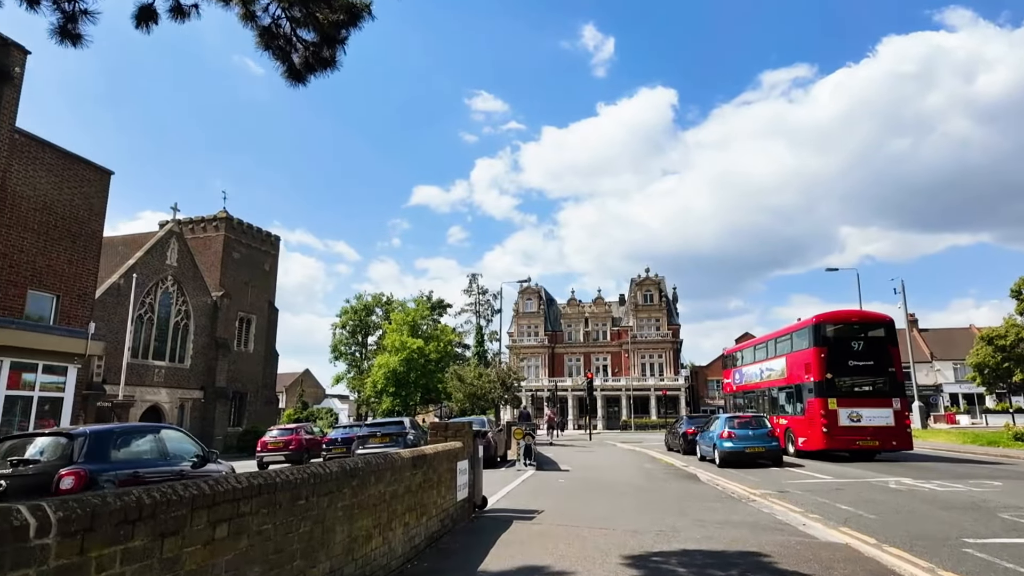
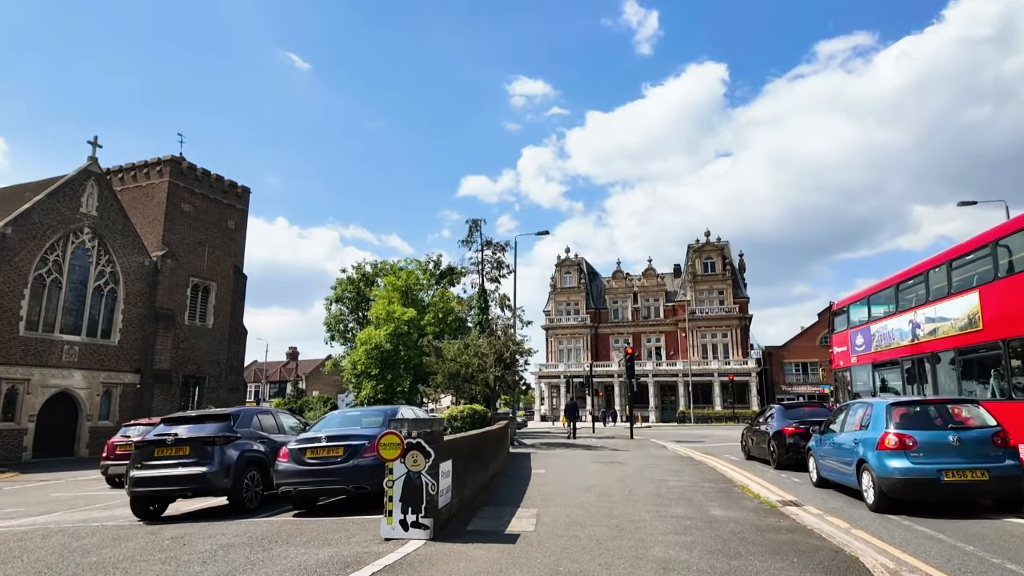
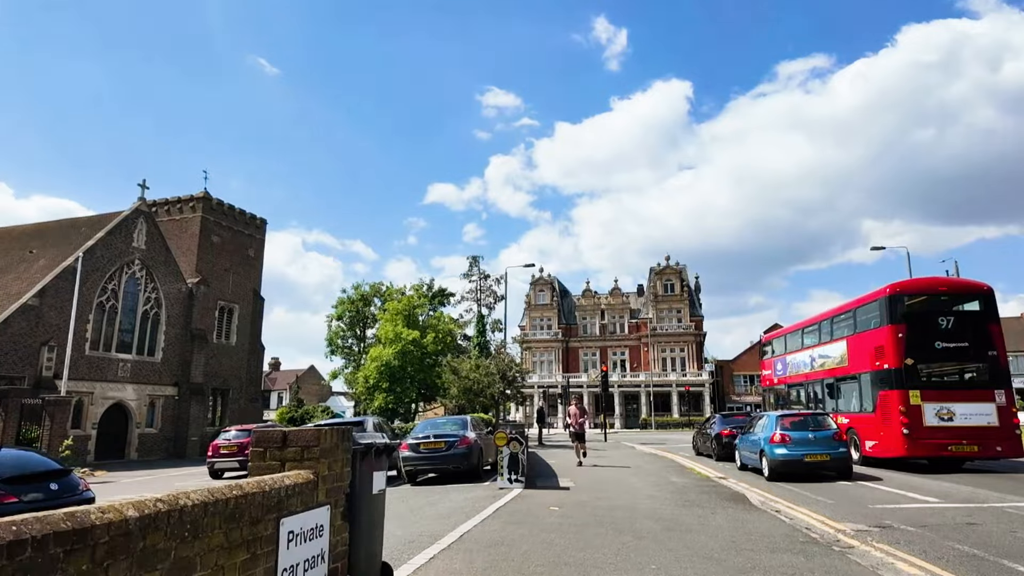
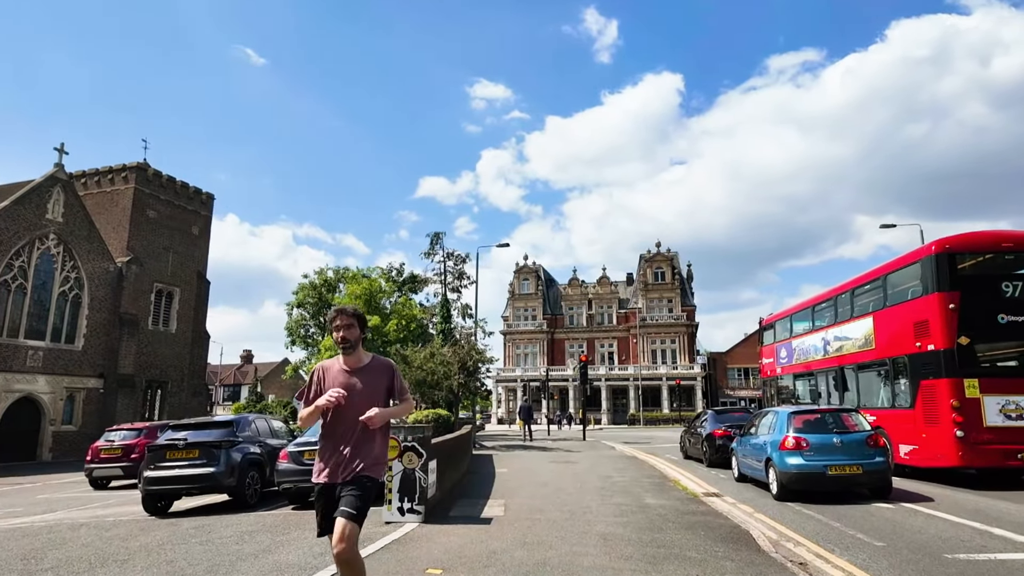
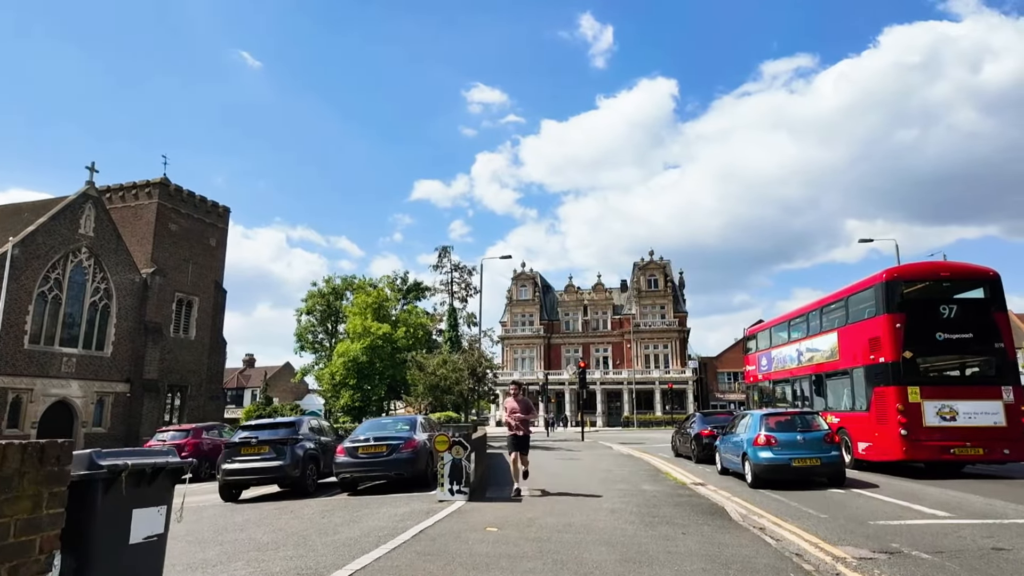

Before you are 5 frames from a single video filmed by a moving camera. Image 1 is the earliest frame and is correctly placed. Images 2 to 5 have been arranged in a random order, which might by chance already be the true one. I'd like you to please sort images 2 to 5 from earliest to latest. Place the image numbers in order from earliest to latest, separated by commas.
3, 5, 4, 2
